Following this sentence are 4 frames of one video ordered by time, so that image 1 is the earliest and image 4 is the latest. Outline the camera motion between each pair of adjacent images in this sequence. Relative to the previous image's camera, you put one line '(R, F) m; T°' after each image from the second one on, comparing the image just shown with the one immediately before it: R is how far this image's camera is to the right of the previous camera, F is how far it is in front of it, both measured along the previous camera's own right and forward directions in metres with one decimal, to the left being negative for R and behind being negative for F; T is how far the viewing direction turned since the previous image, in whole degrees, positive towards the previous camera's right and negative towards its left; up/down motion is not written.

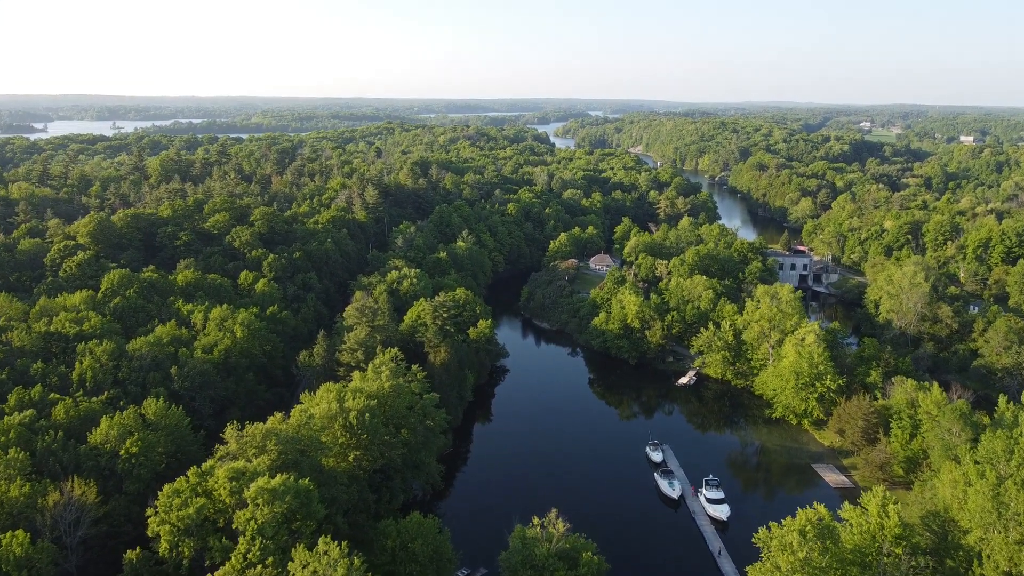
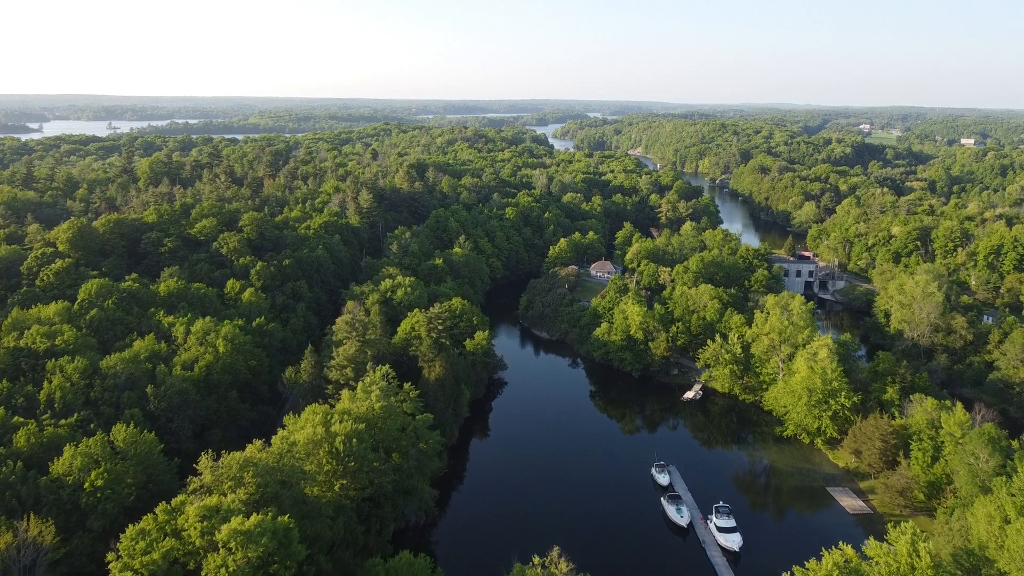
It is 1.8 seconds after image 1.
(0.0, +2.0) m; 0°
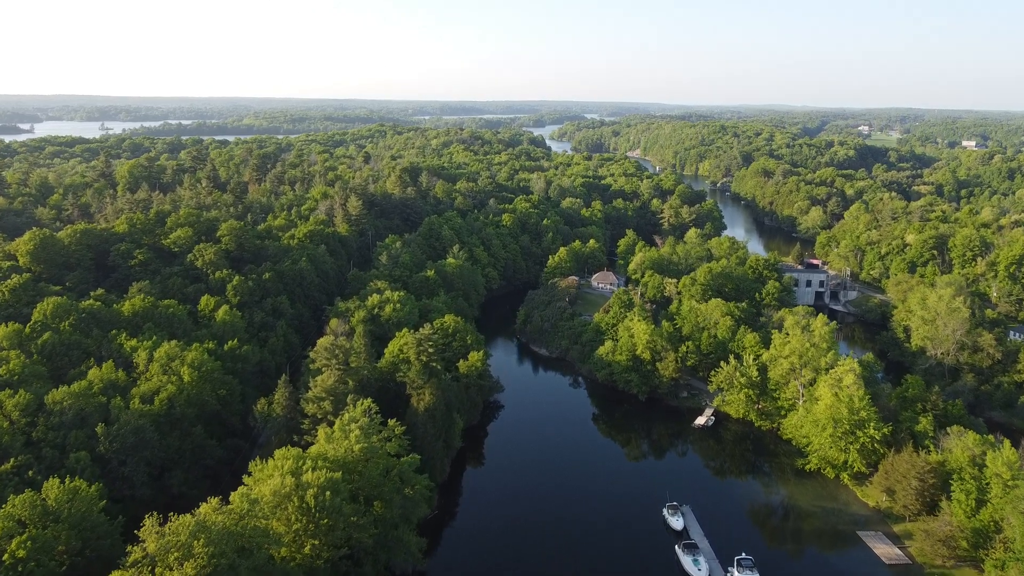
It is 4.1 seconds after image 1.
(0.0, +3.5) m; 0°
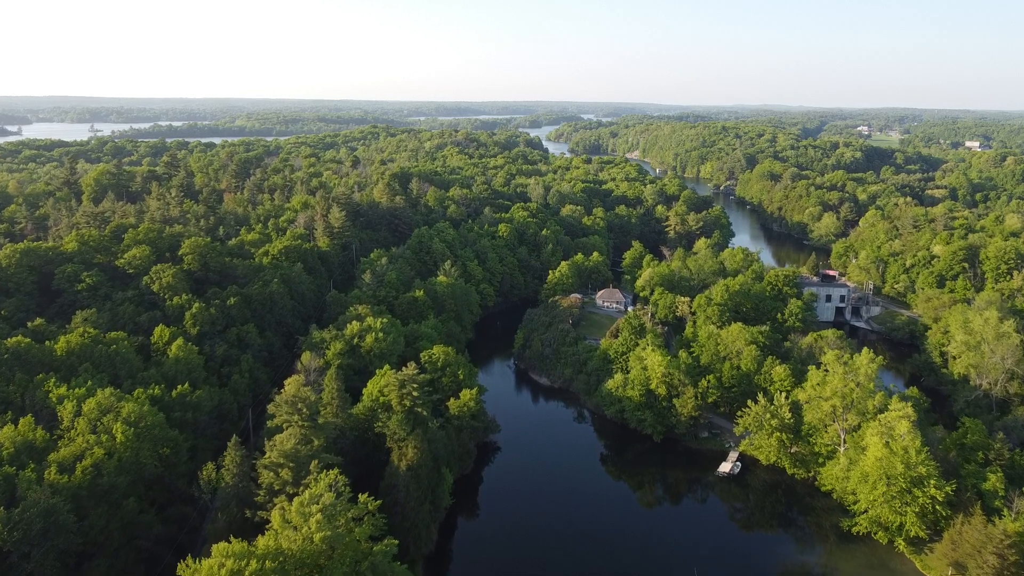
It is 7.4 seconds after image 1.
(-0.1, +5.3) m; 0°
